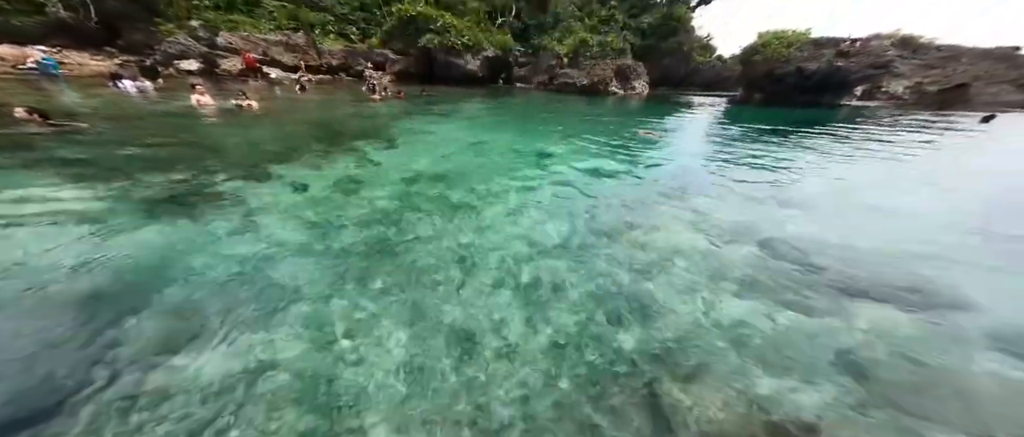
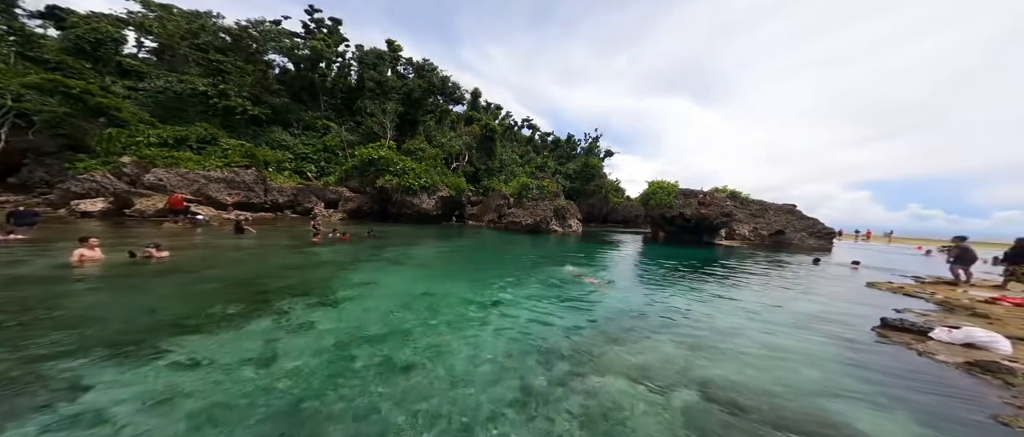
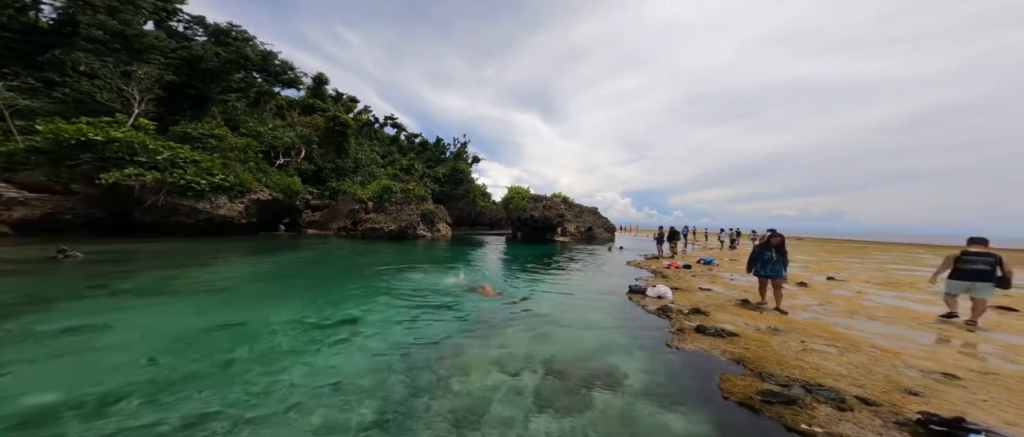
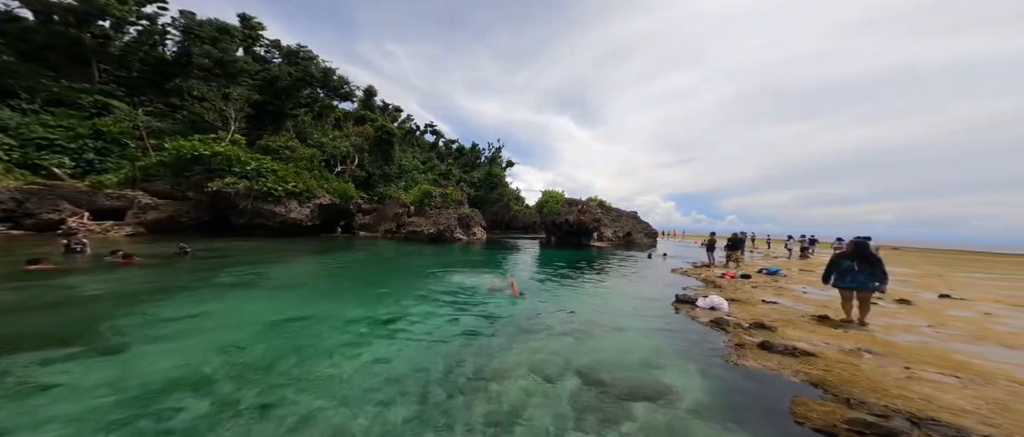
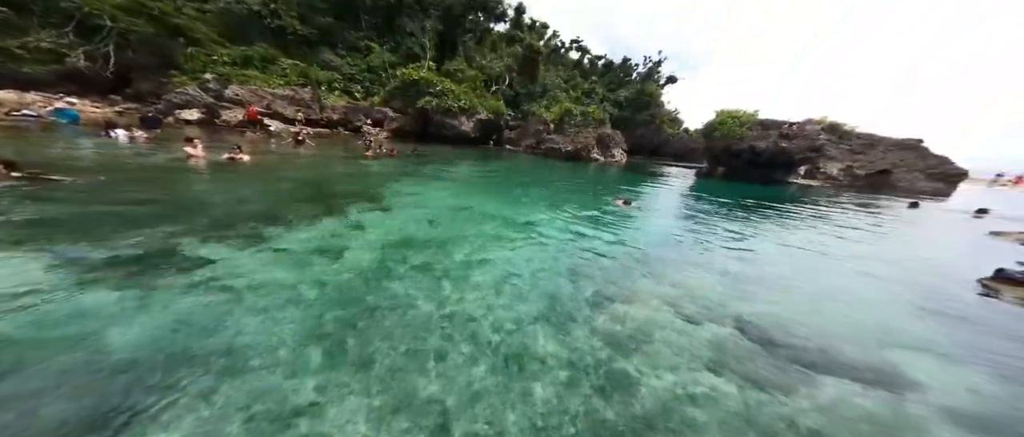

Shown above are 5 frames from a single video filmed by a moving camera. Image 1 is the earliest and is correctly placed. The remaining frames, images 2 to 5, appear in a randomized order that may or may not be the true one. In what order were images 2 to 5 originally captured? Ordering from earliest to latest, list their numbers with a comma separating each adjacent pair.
5, 2, 4, 3
